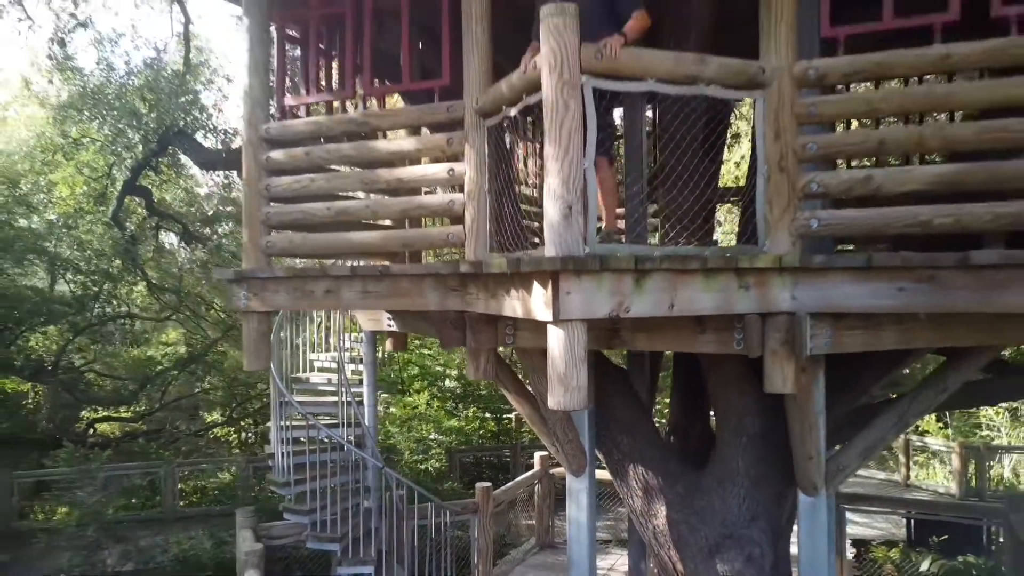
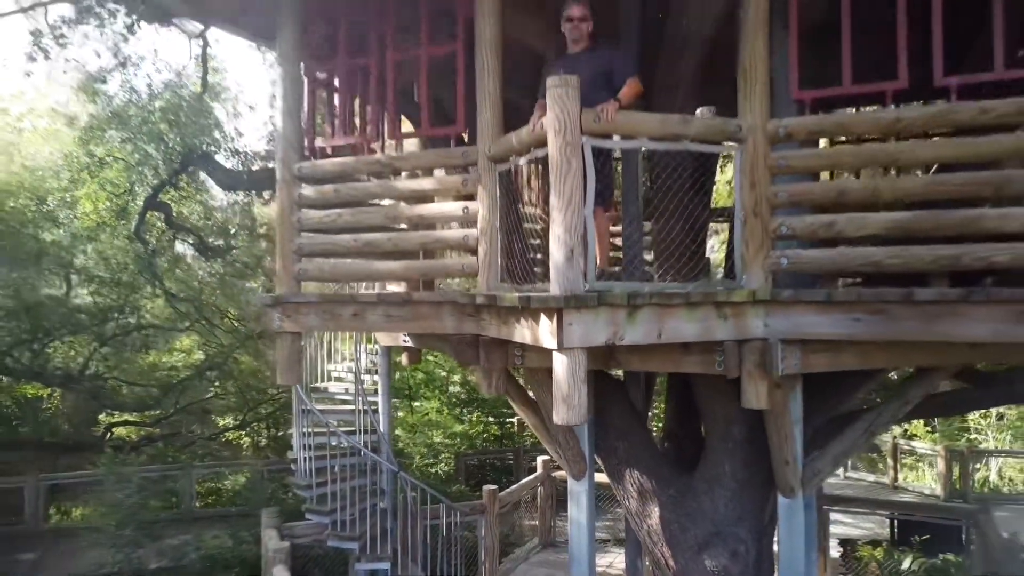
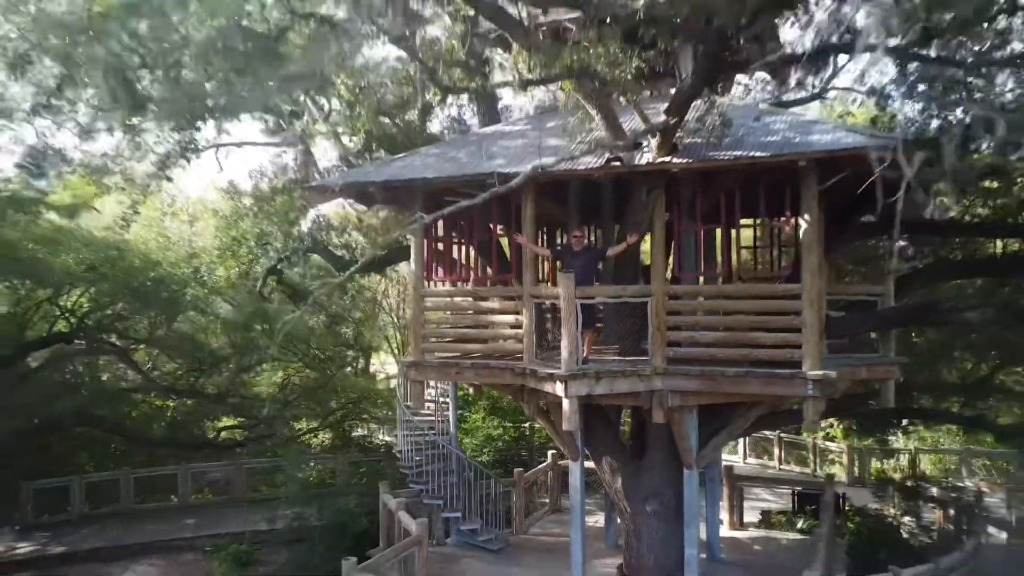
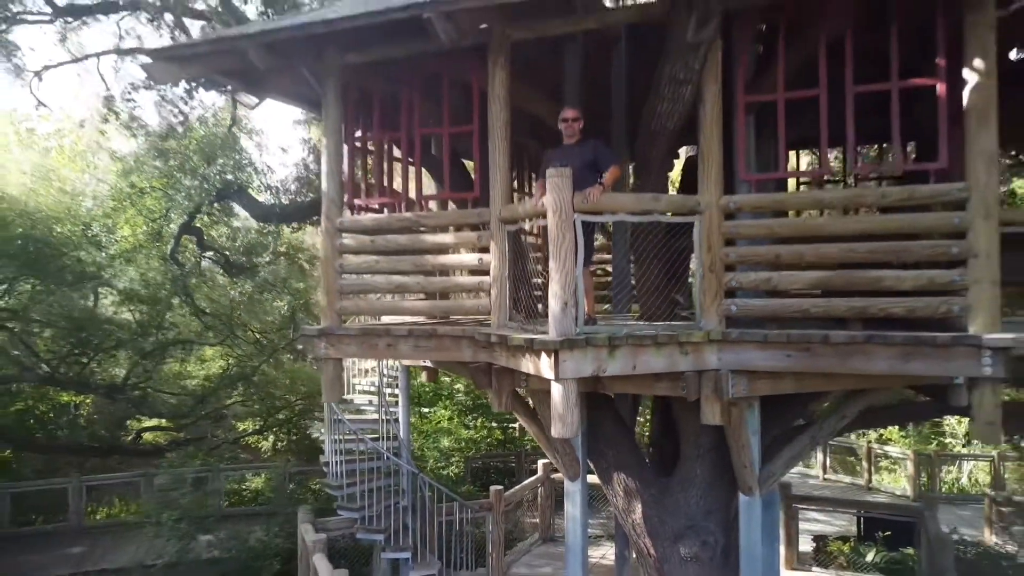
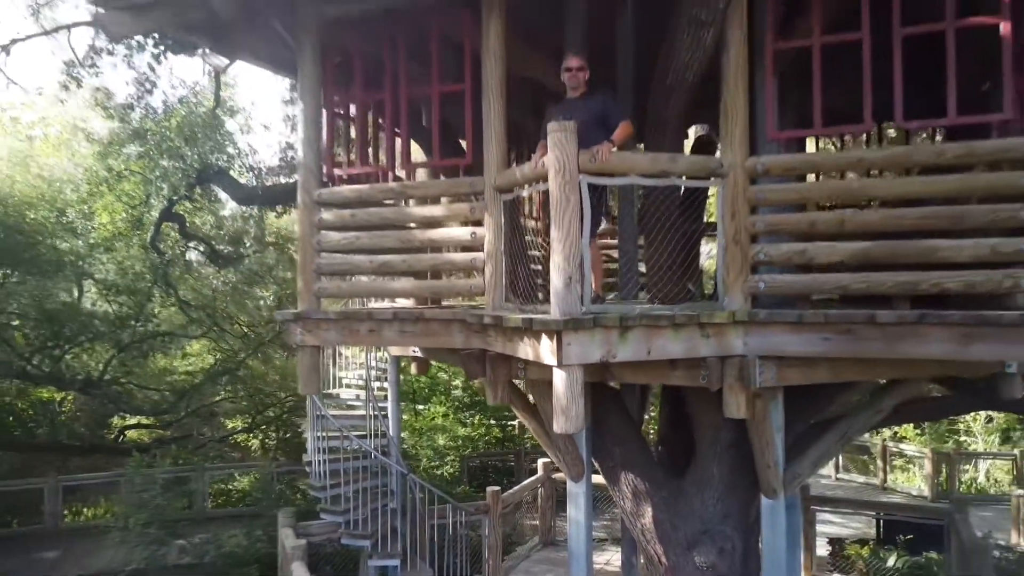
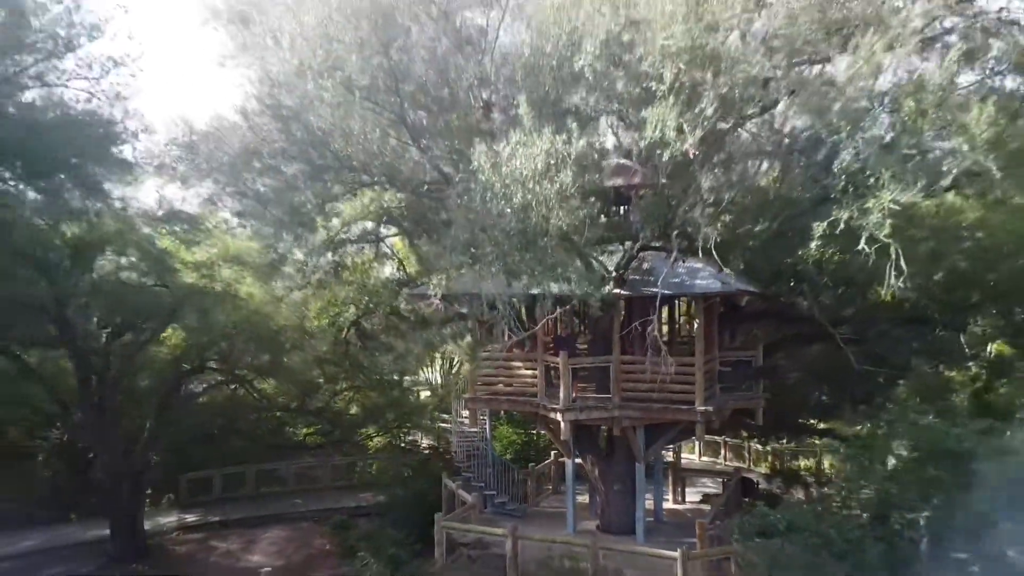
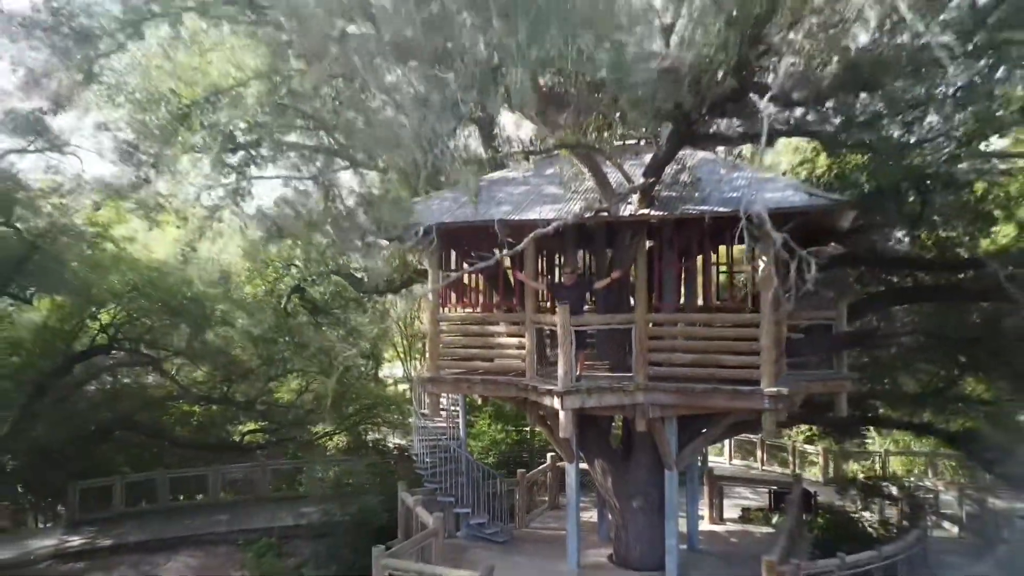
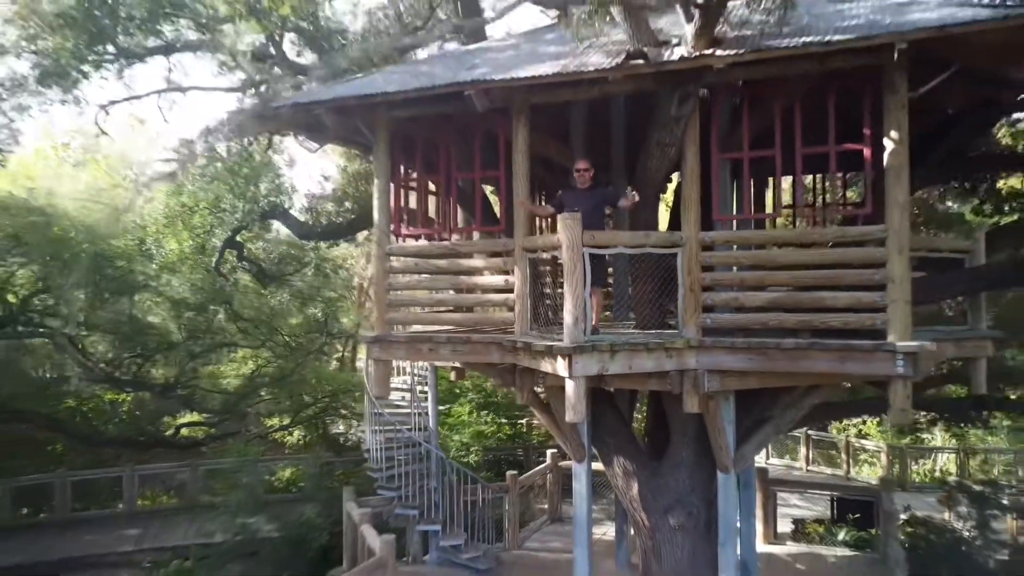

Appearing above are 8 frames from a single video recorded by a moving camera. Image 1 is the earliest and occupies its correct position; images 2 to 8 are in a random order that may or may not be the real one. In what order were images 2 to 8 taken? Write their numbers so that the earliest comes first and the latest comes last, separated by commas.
2, 5, 4, 8, 3, 7, 6
